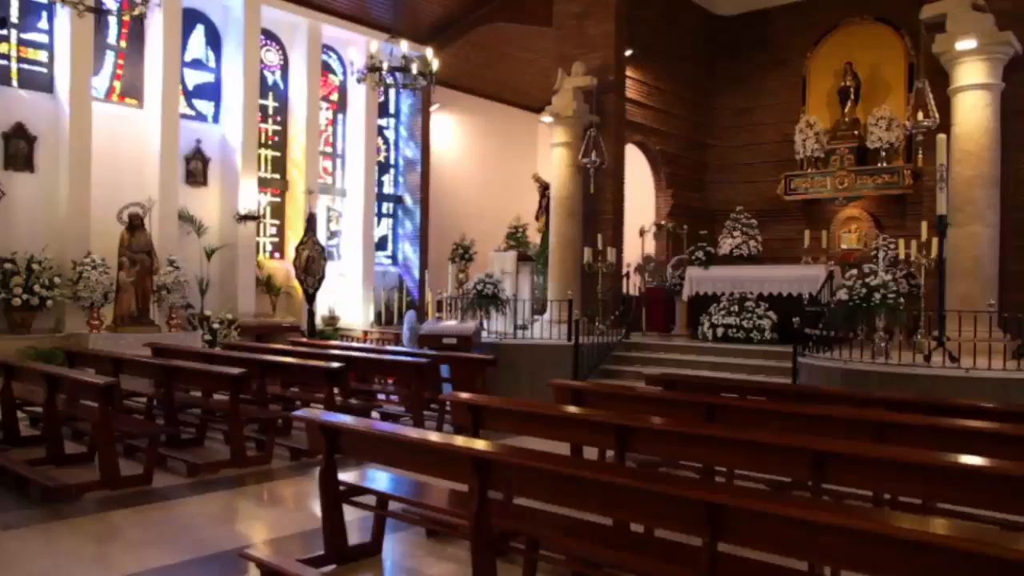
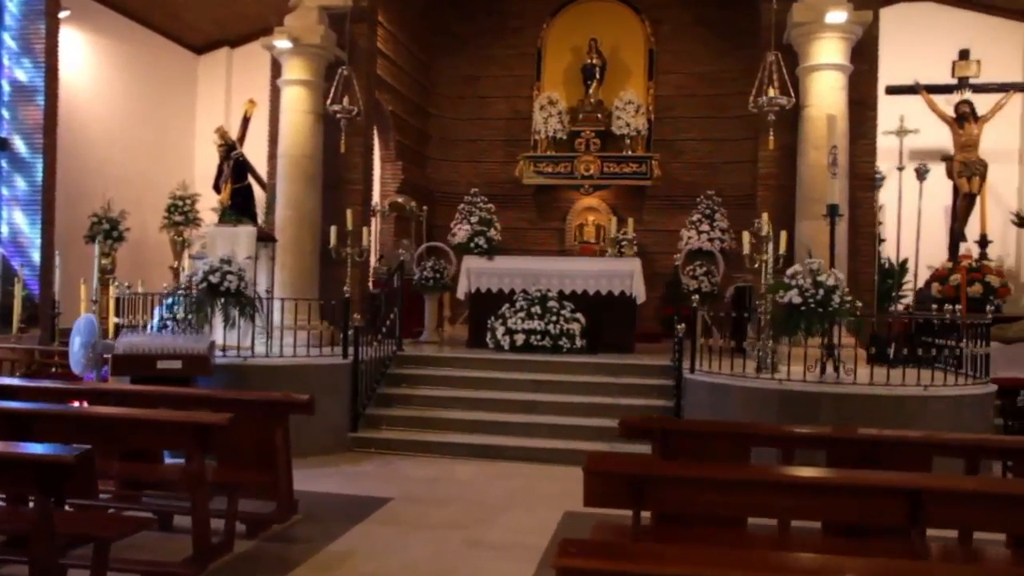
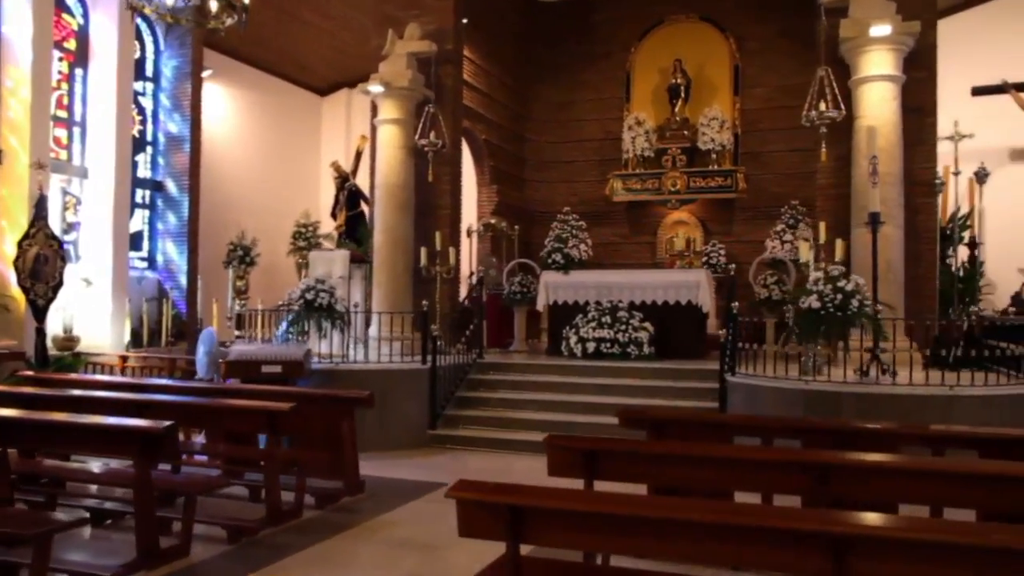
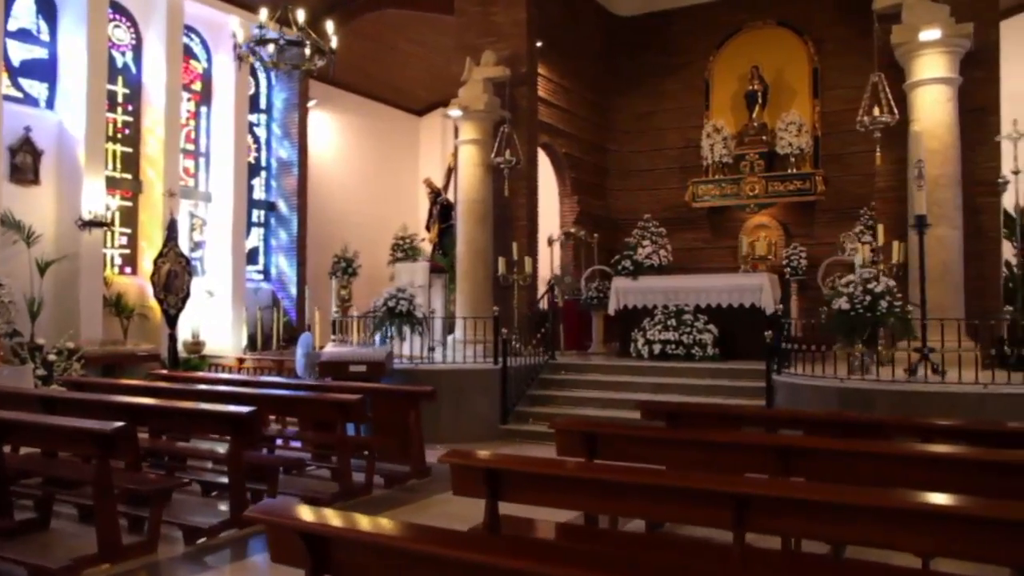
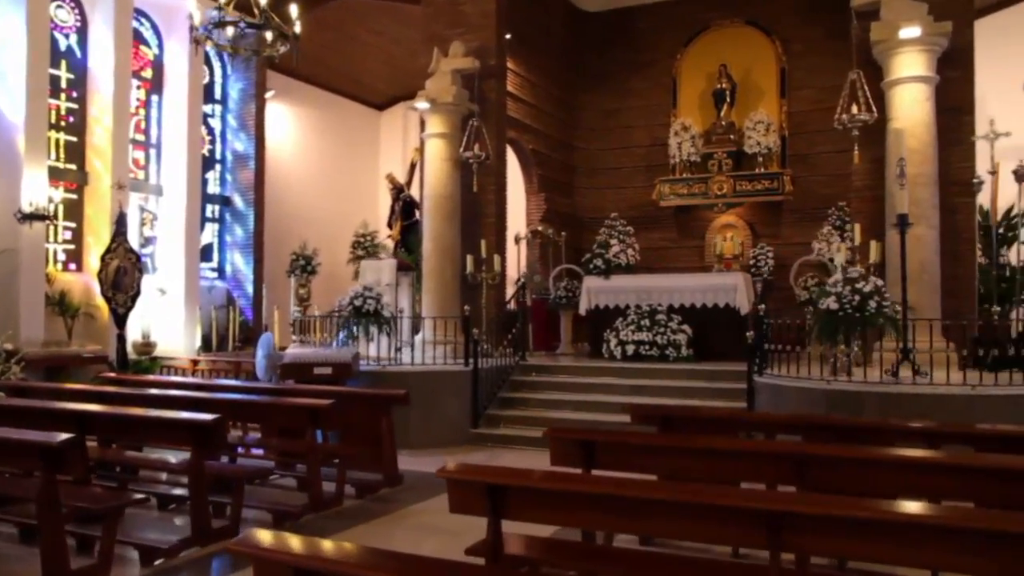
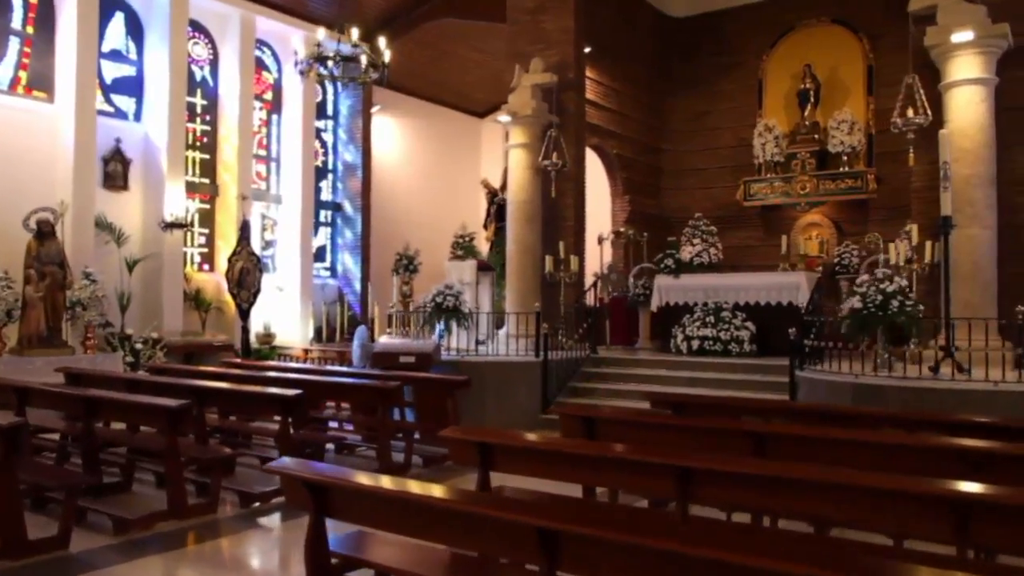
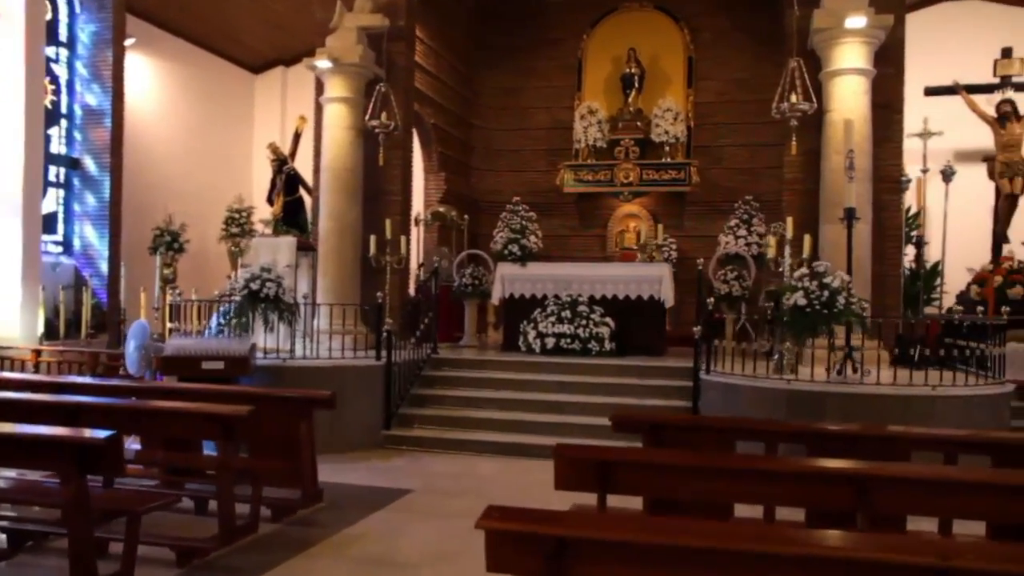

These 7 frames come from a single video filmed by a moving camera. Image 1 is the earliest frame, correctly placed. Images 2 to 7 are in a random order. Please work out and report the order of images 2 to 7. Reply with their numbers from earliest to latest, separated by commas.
6, 4, 5, 3, 7, 2
